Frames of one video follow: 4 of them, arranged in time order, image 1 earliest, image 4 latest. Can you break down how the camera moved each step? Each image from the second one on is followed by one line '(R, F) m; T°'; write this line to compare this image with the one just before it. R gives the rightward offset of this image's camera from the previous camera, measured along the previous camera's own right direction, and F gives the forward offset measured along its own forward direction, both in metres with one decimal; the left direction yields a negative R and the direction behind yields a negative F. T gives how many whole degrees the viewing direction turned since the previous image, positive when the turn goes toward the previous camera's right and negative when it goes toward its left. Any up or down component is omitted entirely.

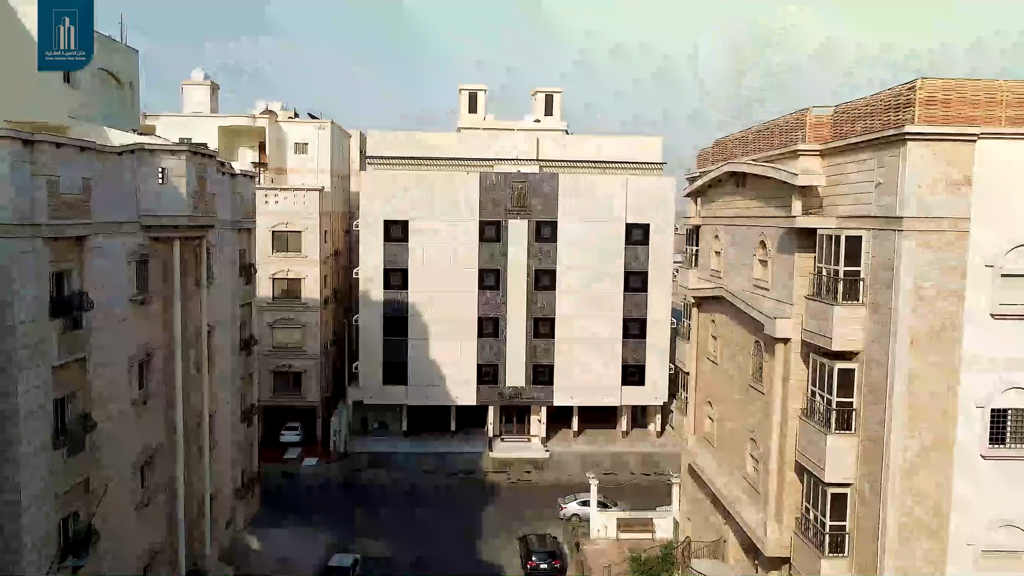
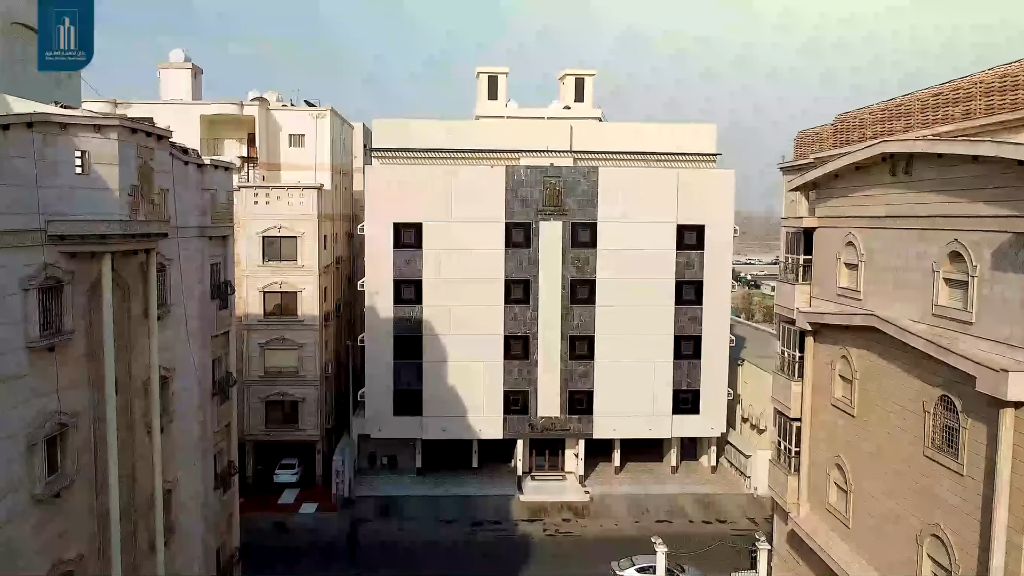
(-1.7, +6.7) m; 0°
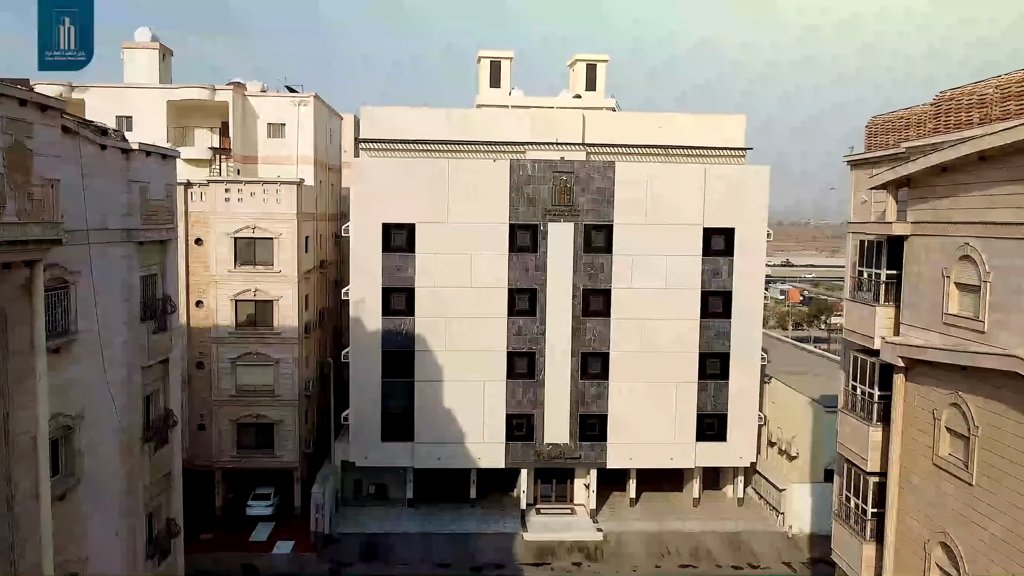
(-0.3, +4.5) m; 0°
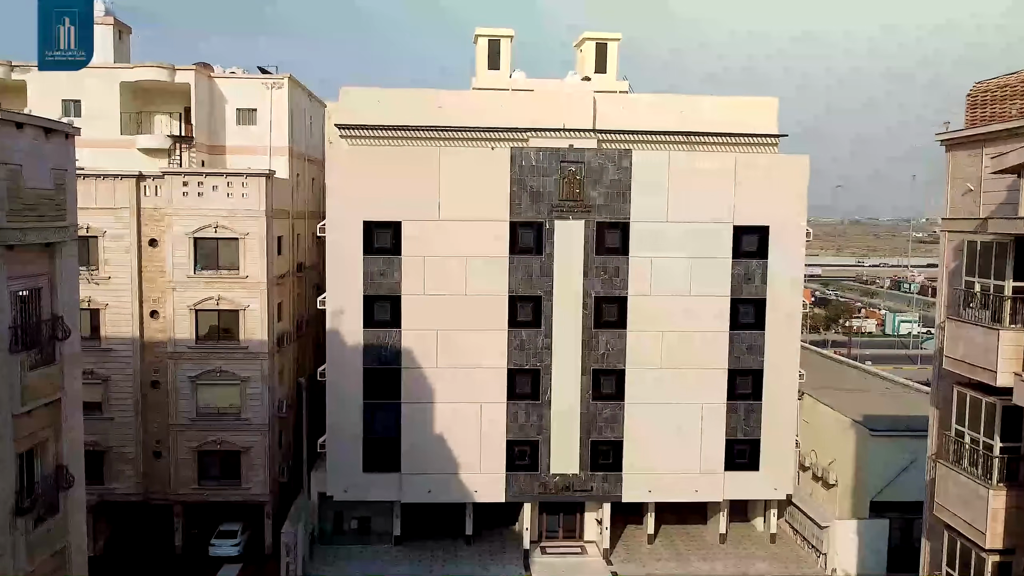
(0.0, +4.5) m; 0°
